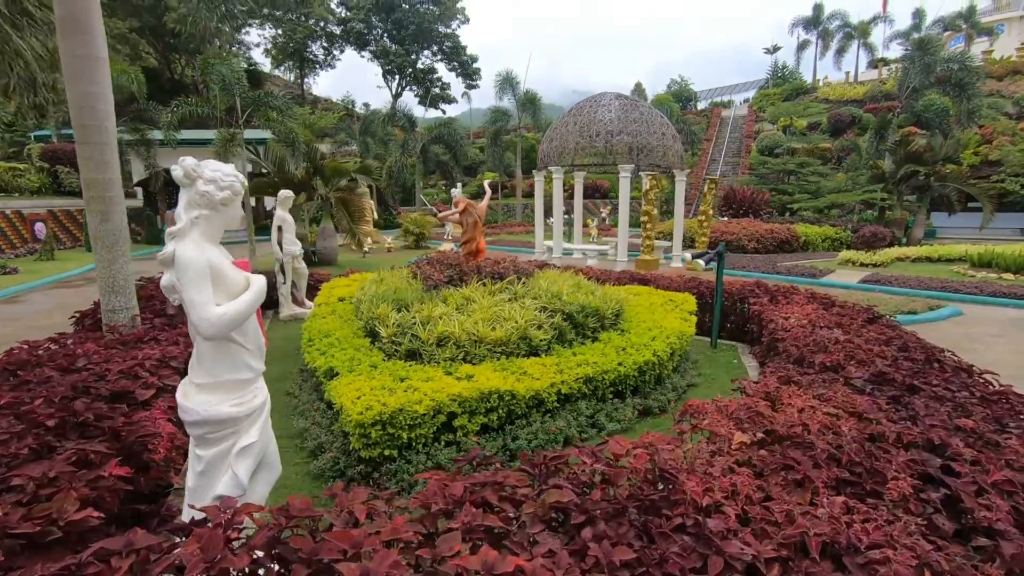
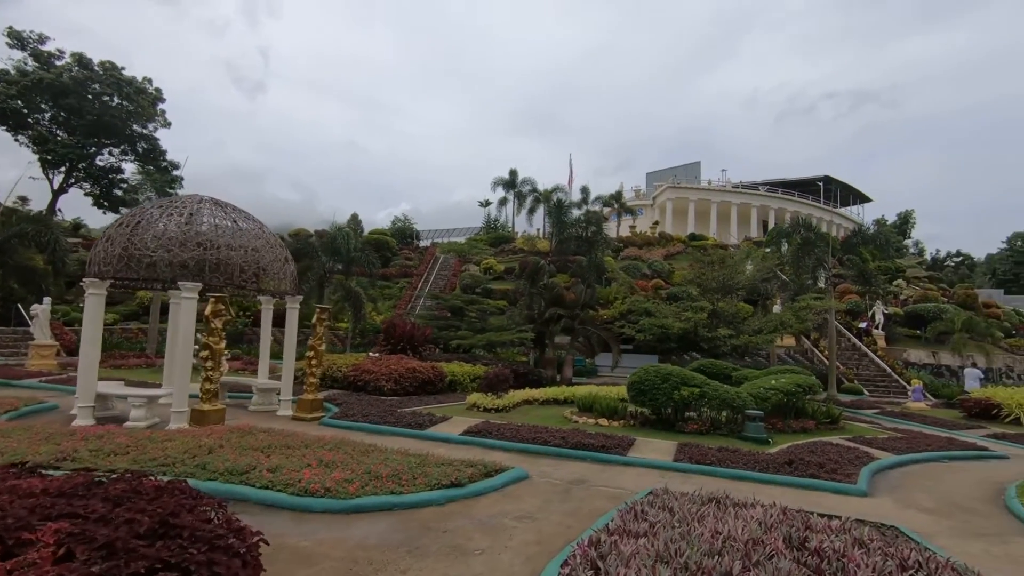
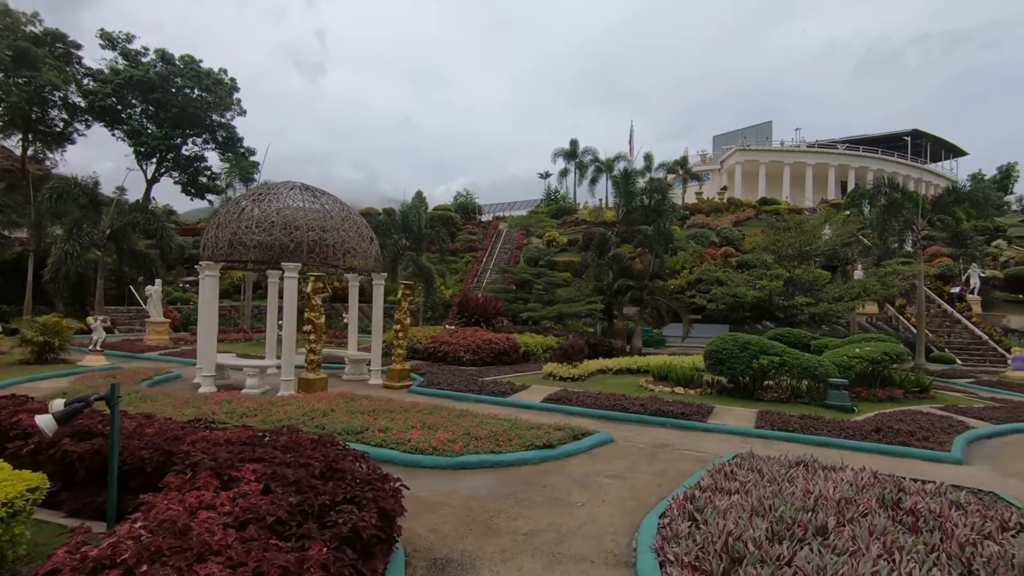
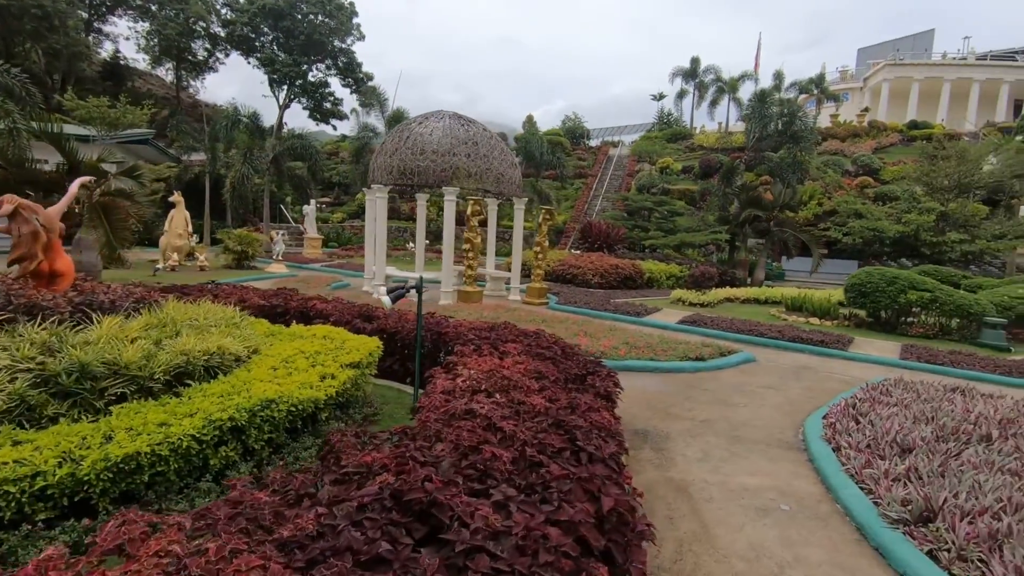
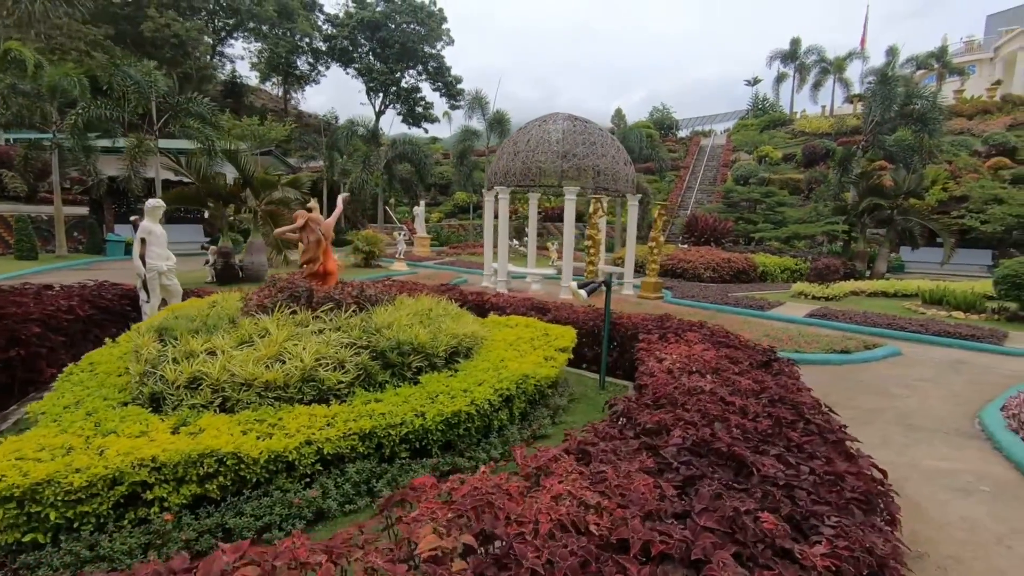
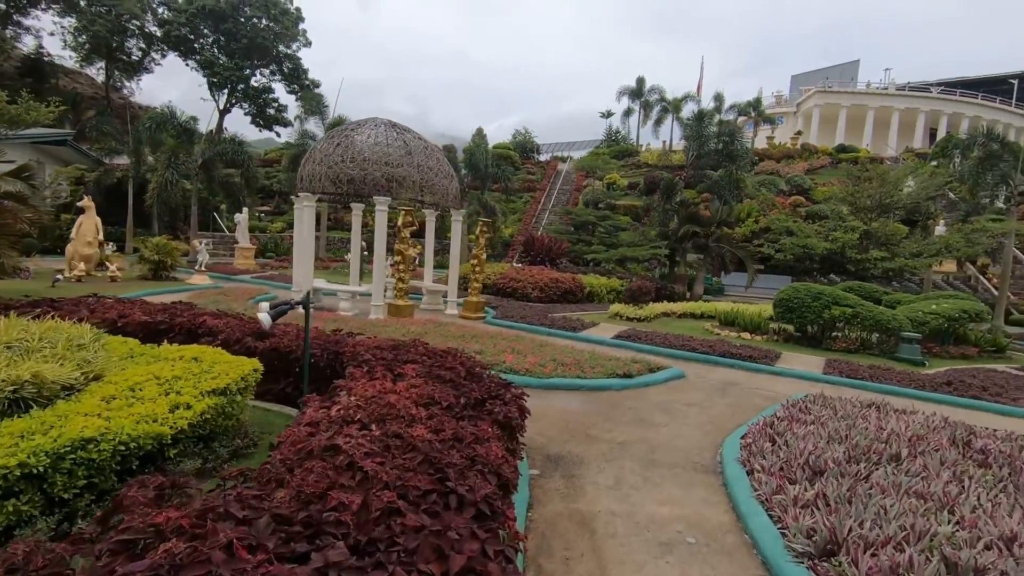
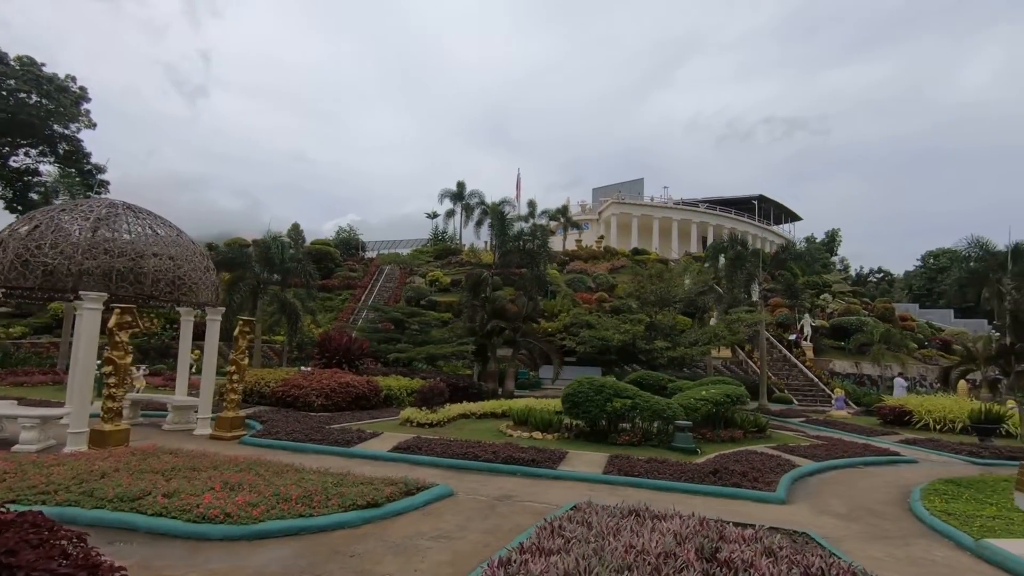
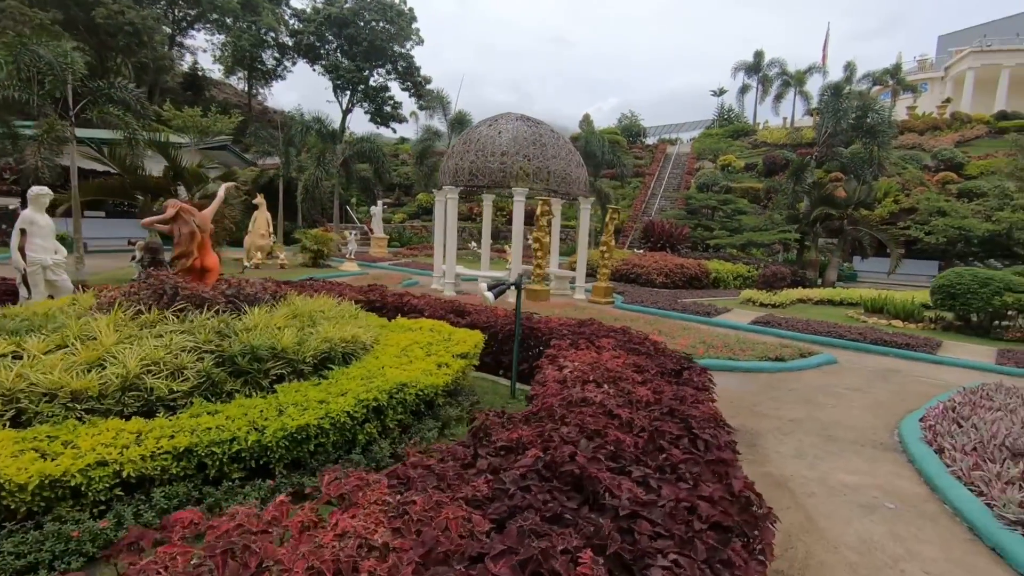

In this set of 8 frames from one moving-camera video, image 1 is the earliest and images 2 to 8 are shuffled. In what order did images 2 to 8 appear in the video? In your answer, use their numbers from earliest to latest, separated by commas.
5, 8, 4, 6, 3, 2, 7
